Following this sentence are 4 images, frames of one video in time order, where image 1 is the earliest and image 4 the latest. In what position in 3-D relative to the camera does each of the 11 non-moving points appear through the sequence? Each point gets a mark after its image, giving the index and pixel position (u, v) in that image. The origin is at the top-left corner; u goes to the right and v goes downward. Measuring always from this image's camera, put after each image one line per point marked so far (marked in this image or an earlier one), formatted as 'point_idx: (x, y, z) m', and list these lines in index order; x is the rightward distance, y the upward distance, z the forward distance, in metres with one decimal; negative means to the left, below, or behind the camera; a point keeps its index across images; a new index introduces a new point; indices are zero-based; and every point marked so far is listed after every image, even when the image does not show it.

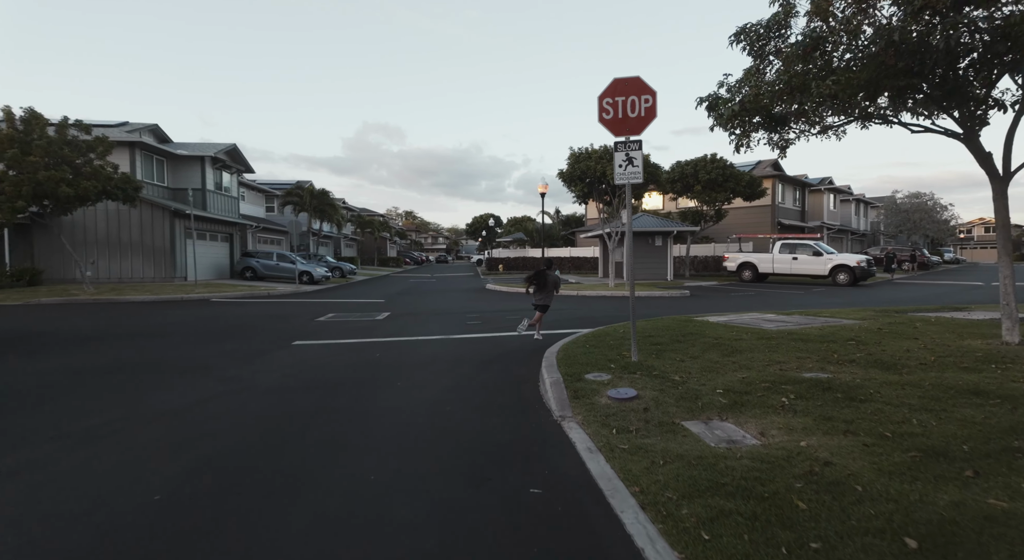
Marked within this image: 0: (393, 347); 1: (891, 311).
0: (-2.4, -1.4, +10.3) m
1: (+8.1, -0.7, +10.8) m
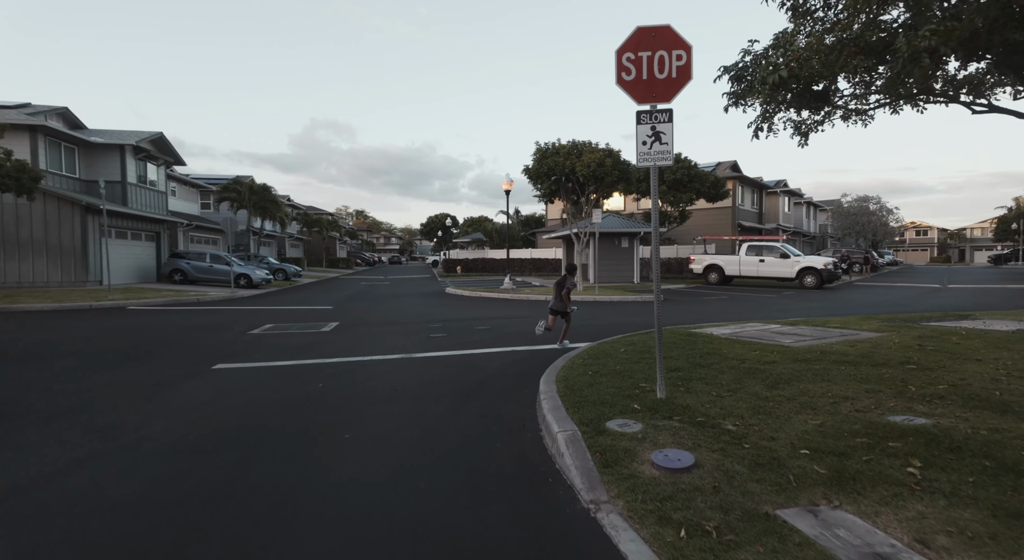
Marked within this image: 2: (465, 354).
0: (-2.8, -1.5, +8.5) m
1: (+7.5, -0.8, +9.9) m
2: (-0.8, -1.3, +8.9) m
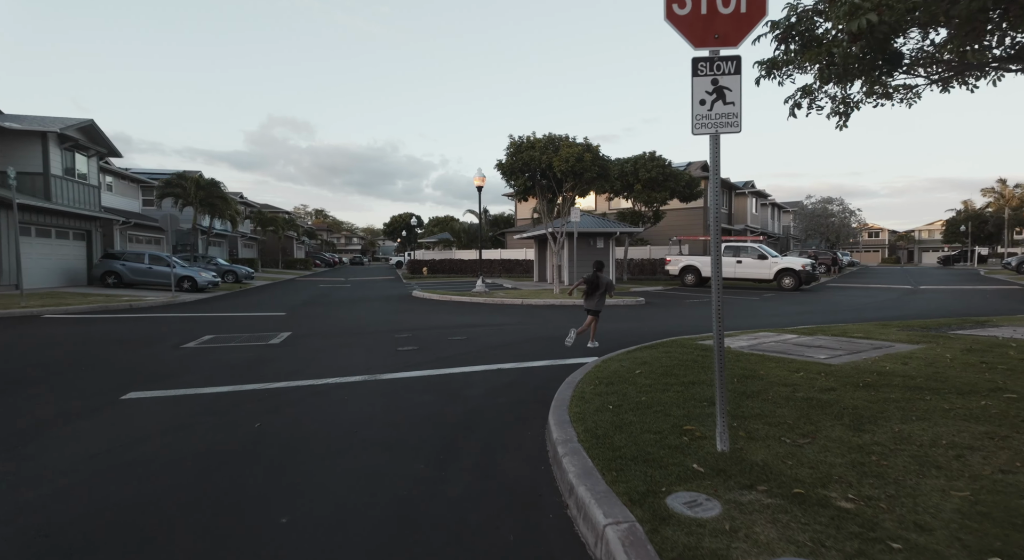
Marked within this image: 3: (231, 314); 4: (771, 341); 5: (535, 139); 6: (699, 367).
0: (-3.0, -1.6, +6.9) m
1: (+7.2, -0.8, +9.1) m
2: (-1.1, -1.4, +7.5) m
3: (-10.6, -1.3, +19.3) m
4: (+4.1, -1.0, +8.0) m
5: (+0.9, +5.4, +19.6) m
6: (+2.2, -1.0, +5.9) m
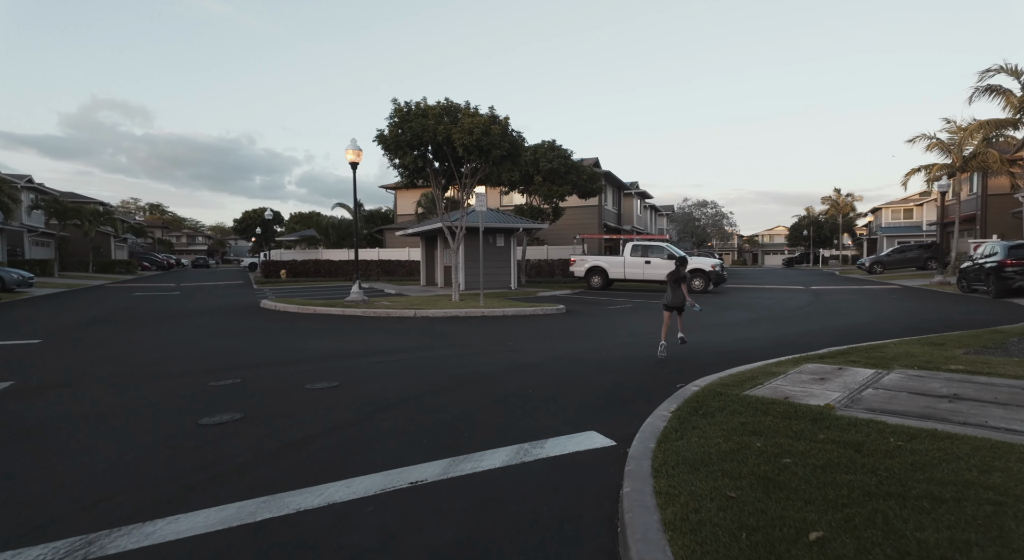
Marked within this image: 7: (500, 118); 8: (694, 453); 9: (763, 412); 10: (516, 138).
0: (-3.3, -1.7, +2.1) m
1: (+6.2, -0.9, +6.7) m
2: (-1.5, -1.5, +3.2) m
3: (-13.6, -1.5, +12.3) m
4: (+3.3, -1.0, +4.9) m
5: (-2.6, +5.2, +15.4) m
6: (+2.0, -1.1, +2.4) m
7: (-0.4, +4.9, +15.5) m
8: (+1.2, -1.1, +3.3) m
9: (+2.0, -1.0, +4.1) m
10: (+0.1, +4.6, +16.6) m
